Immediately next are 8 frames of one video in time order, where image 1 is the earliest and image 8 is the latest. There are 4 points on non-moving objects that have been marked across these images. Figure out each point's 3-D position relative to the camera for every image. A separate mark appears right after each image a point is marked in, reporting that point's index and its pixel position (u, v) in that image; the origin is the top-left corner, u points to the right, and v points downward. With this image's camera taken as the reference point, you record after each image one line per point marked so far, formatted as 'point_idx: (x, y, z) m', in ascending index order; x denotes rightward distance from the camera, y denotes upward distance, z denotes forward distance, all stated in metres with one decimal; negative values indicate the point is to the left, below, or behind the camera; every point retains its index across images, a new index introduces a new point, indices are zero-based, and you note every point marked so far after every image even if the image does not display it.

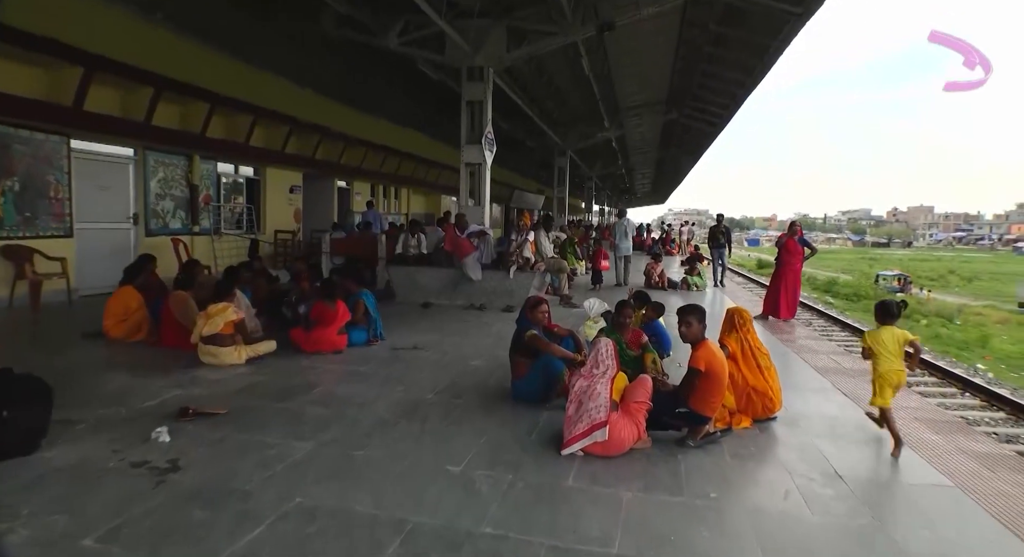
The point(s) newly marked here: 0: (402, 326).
0: (-1.4, -0.6, +6.2) m
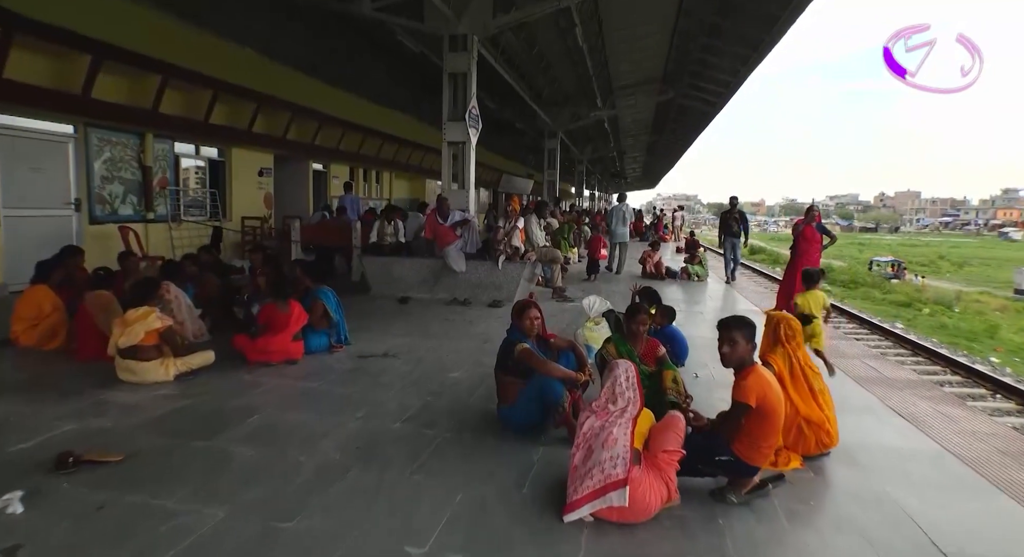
0: (-1.5, -0.6, +5.4) m
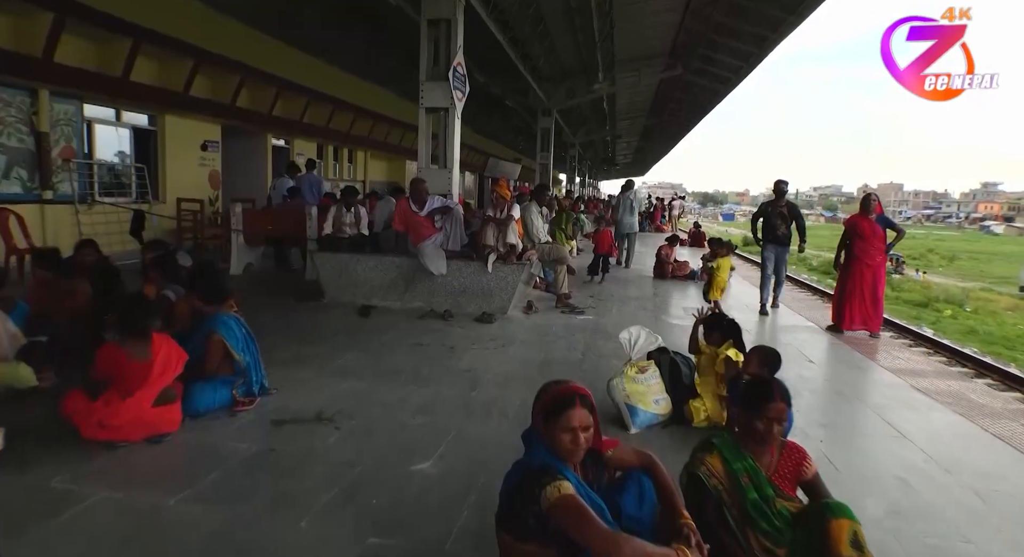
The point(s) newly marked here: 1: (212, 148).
0: (-1.5, -0.6, +3.8) m
1: (-5.9, +2.6, +9.7) m
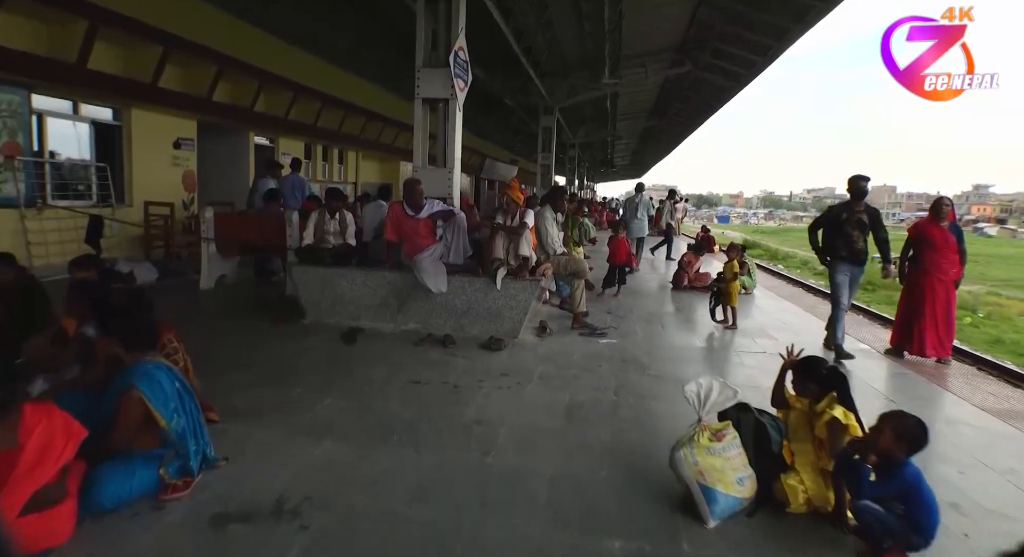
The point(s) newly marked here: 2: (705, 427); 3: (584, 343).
0: (-1.4, -0.8, +3.0) m
1: (-5.9, +2.4, +8.8) m
2: (+0.9, -0.7, +2.2) m
3: (+0.7, -0.6, +4.6) m
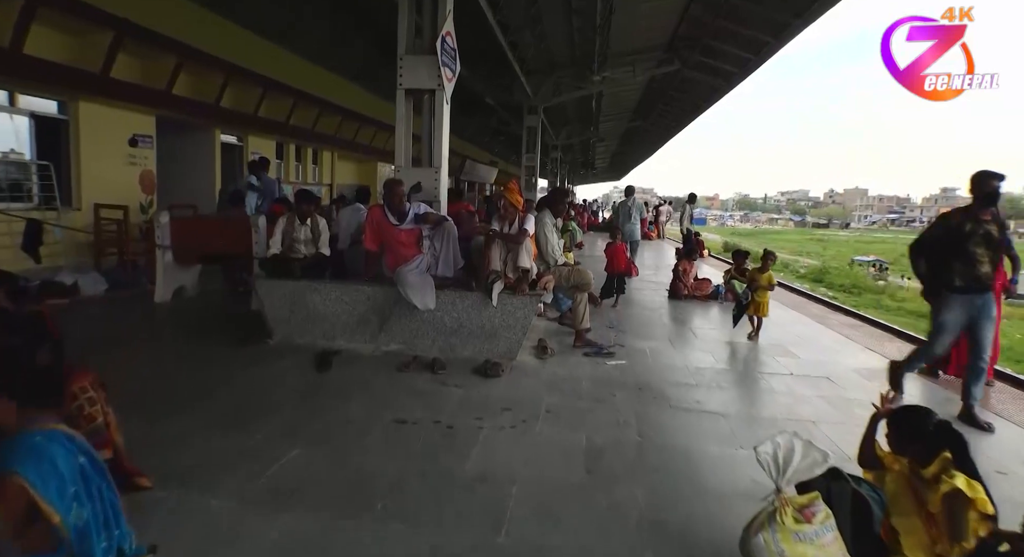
0: (-1.4, -0.9, +2.5) m
1: (-6.1, +2.2, +8.0) m
2: (+1.0, -0.8, +1.7) m
3: (+0.7, -0.7, +4.1) m
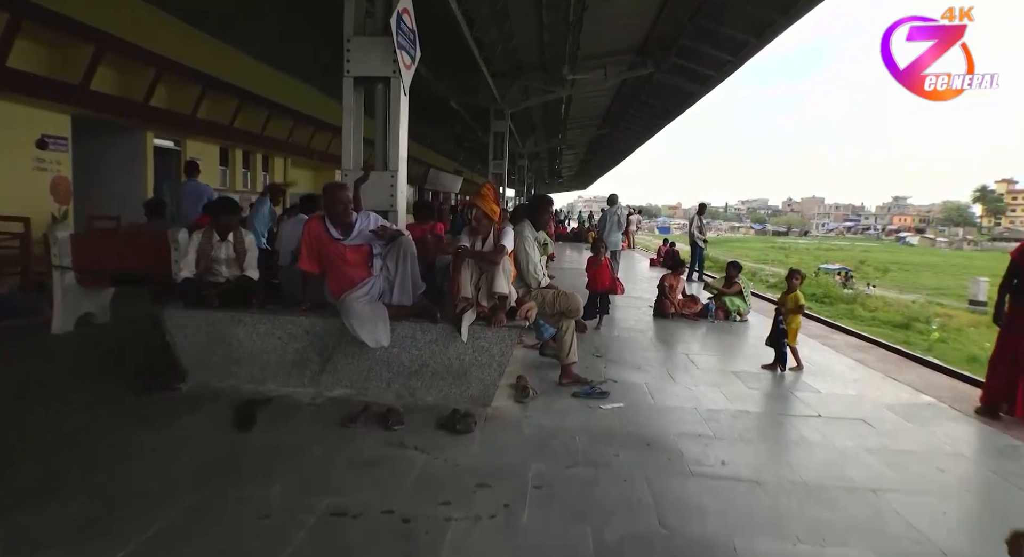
0: (-1.4, -1.1, +1.6) m
1: (-6.5, +1.9, +6.9) m
2: (+1.0, -0.9, +1.0) m
3: (+0.5, -0.9, +3.4) m
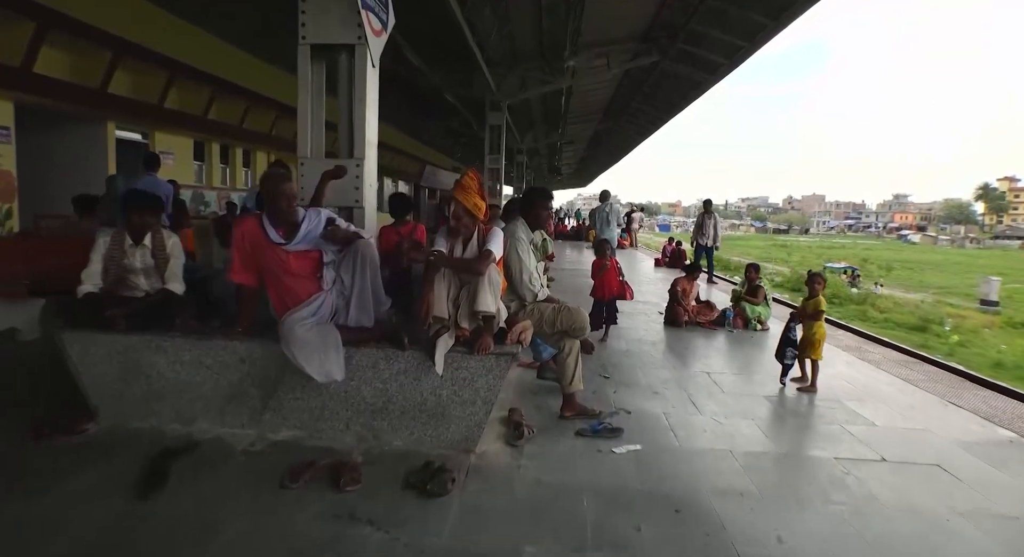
0: (-1.5, -1.2, +0.9) m
1: (-6.6, +1.8, +6.2) m
2: (+0.9, -1.0, +0.3) m
3: (+0.4, -1.0, +2.7) m
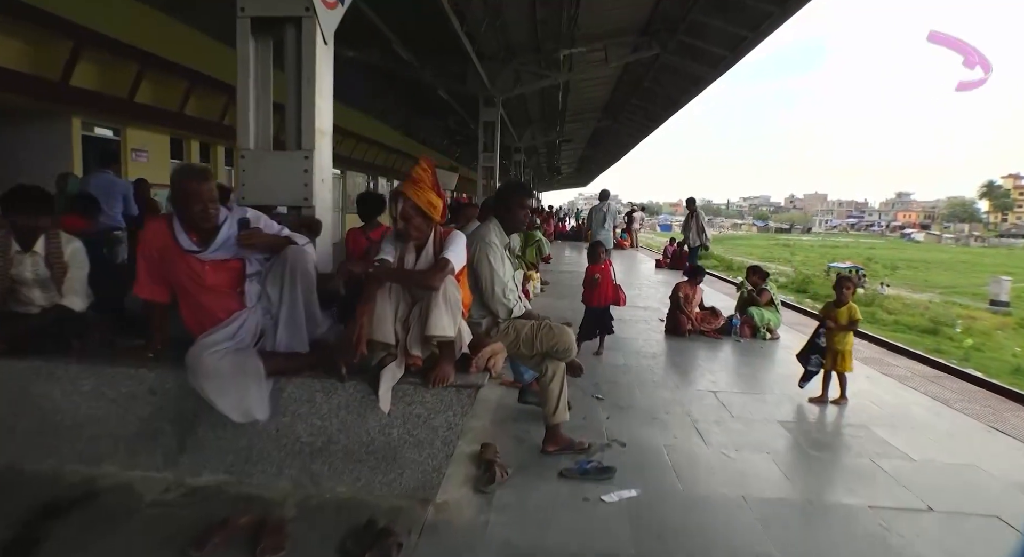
0: (-1.6, -1.2, +0.4) m
1: (-6.7, +1.7, +5.8) m
2: (+0.8, -1.0, -0.2) m
3: (+0.3, -1.0, +2.2) m
